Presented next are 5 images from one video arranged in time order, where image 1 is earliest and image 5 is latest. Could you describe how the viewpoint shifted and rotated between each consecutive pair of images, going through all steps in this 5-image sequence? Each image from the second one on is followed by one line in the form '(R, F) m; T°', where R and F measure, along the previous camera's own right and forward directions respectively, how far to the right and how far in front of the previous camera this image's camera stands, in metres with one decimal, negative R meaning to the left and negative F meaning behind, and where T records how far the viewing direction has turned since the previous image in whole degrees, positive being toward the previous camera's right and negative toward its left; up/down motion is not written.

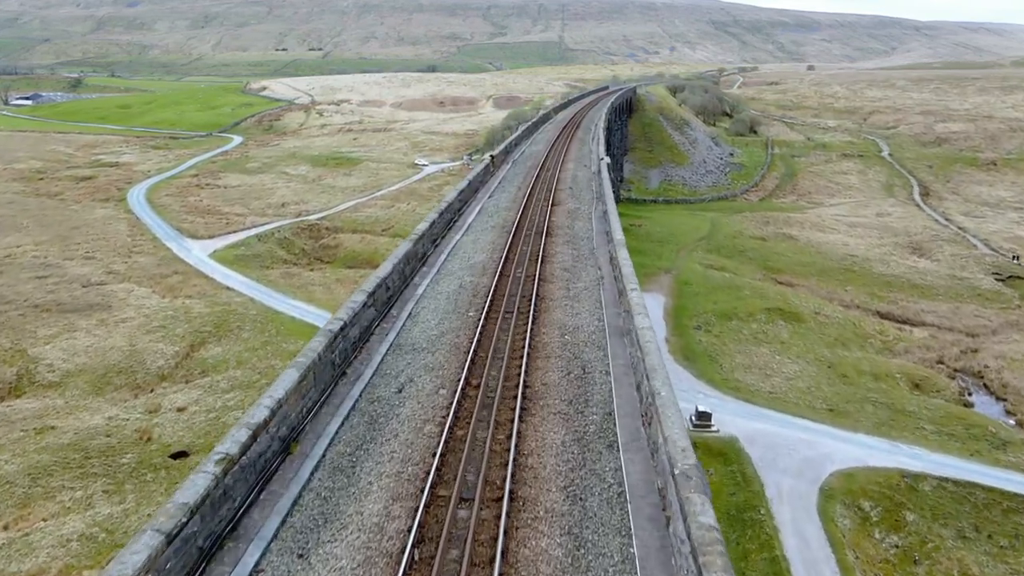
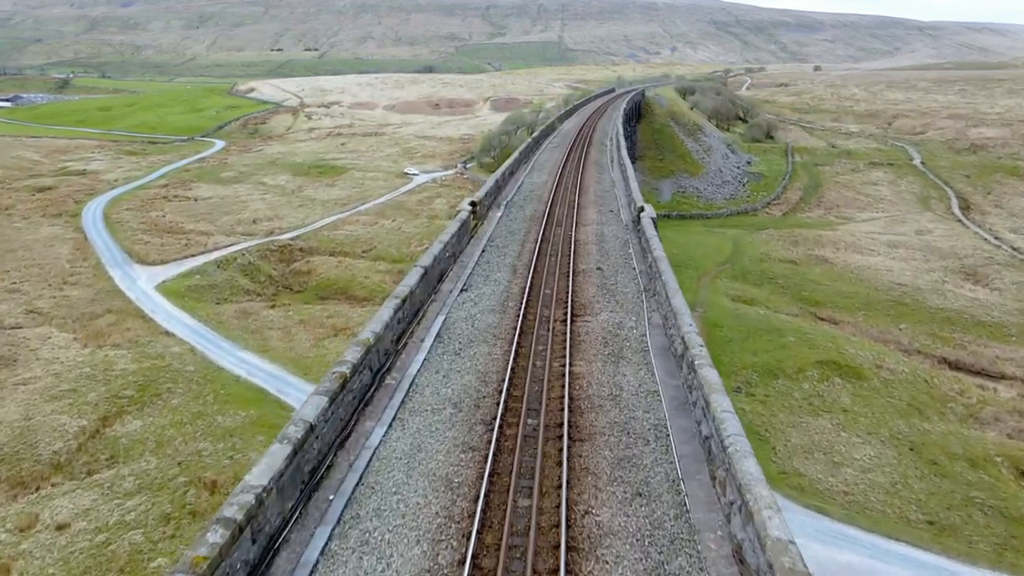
(+0.1, +5.0) m; 0°
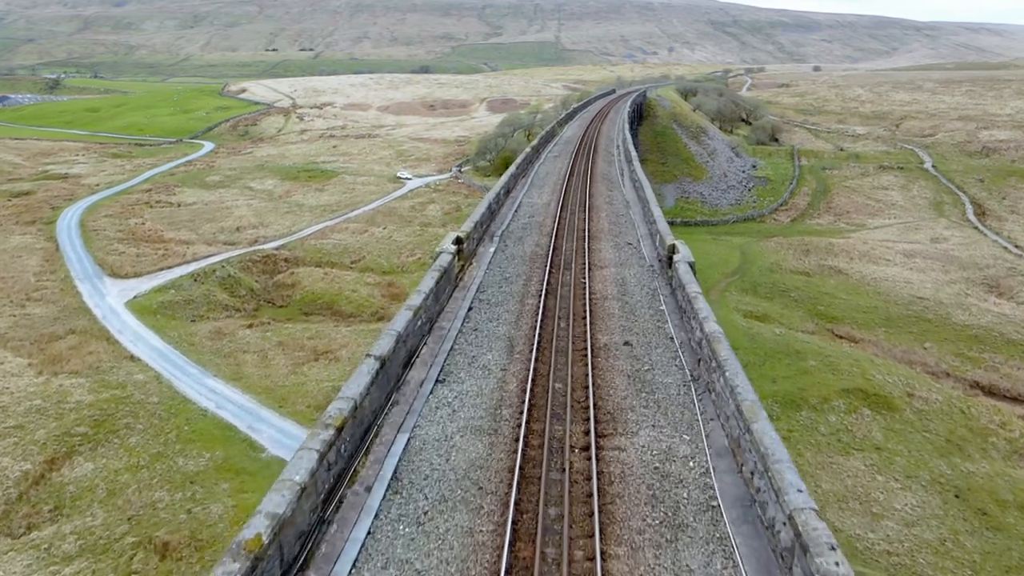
(0.0, +2.0) m; 0°
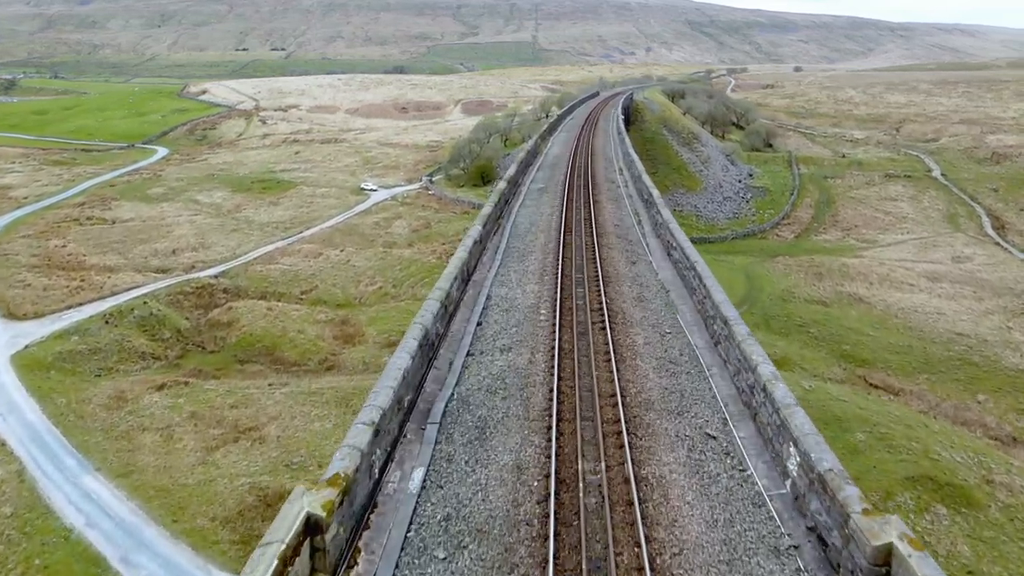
(+0.2, +4.8) m; +2°
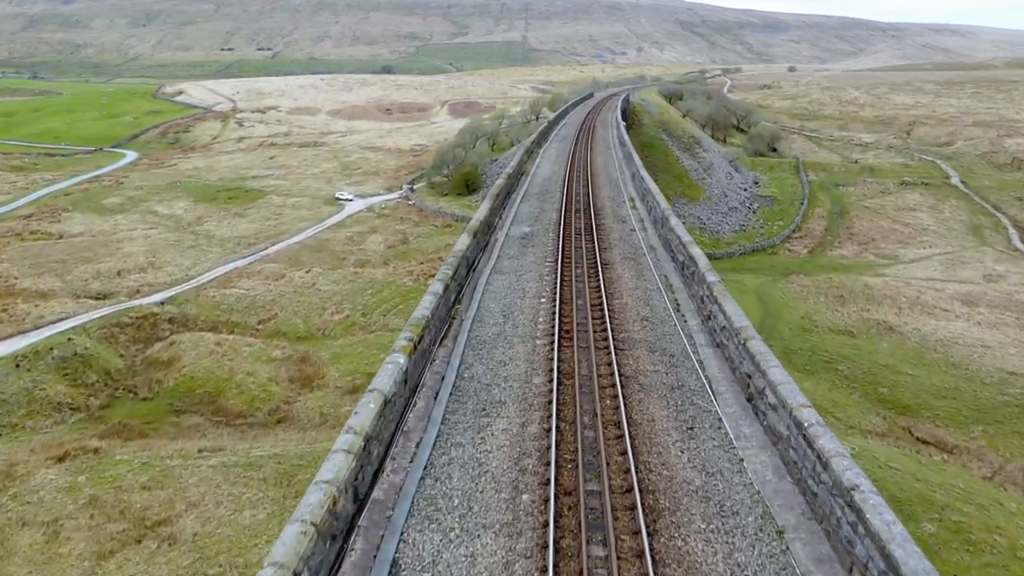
(+0.2, +3.8) m; +1°
